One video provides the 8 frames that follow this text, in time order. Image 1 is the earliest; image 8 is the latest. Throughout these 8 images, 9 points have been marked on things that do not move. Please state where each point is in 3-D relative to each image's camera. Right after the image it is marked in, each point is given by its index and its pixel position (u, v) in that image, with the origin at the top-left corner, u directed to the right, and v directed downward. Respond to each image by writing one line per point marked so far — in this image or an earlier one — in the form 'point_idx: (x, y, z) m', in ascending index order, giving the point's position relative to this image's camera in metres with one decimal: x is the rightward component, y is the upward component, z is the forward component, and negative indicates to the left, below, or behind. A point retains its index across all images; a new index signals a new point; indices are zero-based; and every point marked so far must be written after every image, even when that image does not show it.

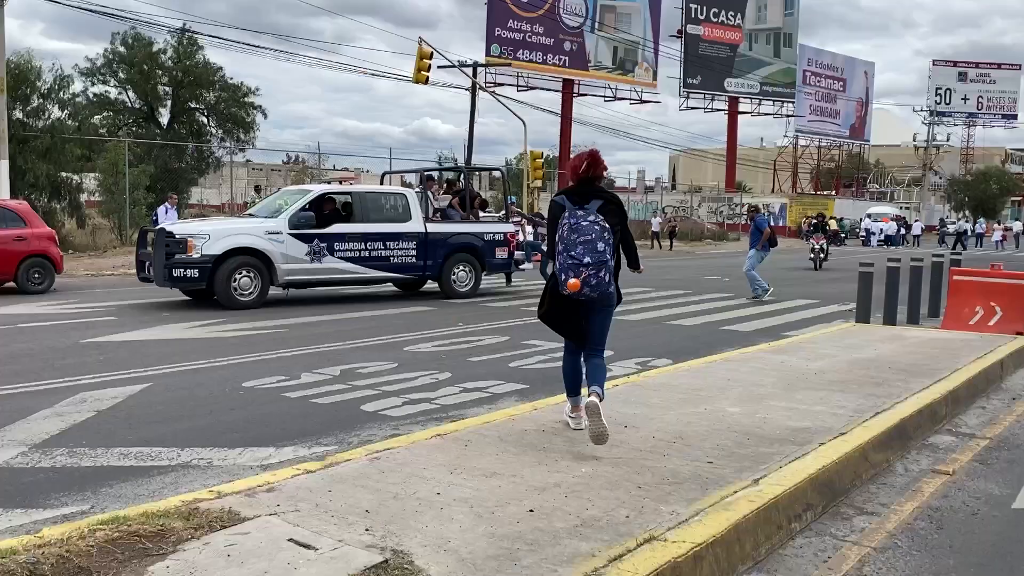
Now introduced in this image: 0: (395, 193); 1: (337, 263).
0: (-1.9, +1.5, +14.1) m
1: (-2.6, +0.4, +13.4) m
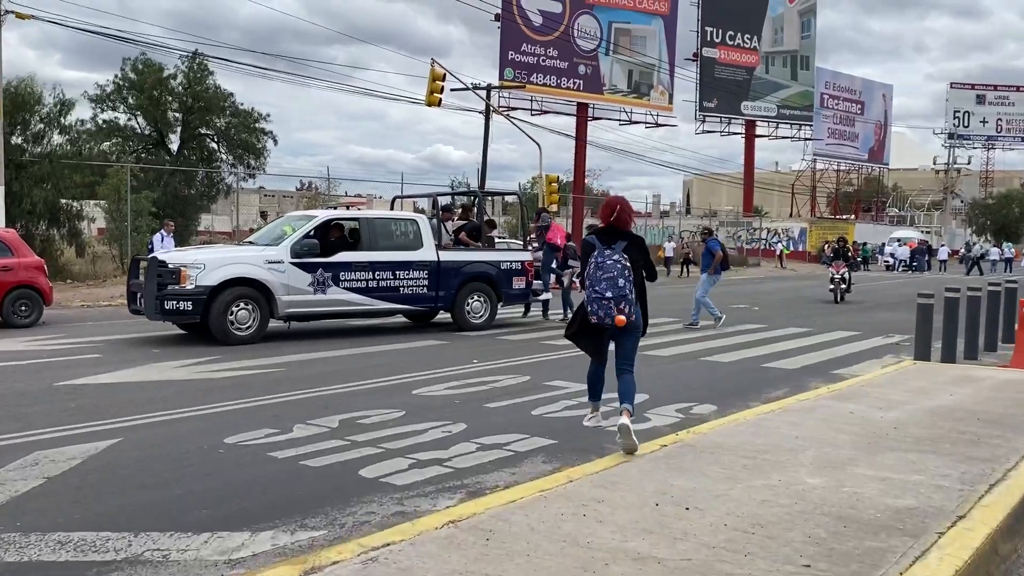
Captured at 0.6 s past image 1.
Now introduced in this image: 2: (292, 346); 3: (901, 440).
0: (-1.6, +1.0, +13.2) m
1: (-2.4, -0.1, +12.5) m
2: (-2.9, -0.8, +11.9) m
3: (+2.4, -0.9, +5.5) m
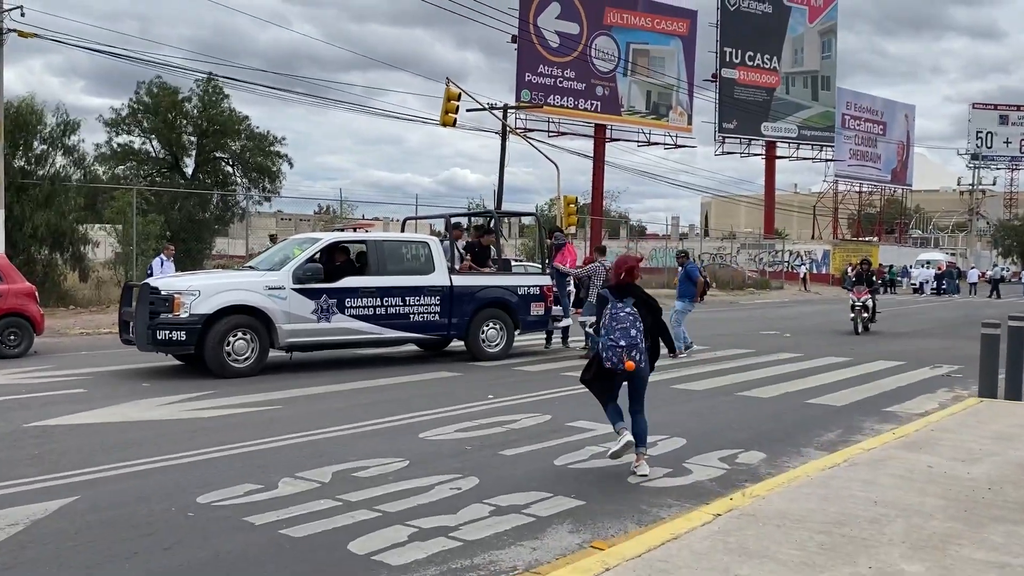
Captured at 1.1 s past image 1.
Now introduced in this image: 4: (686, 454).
0: (-1.4, +0.6, +12.4) m
1: (-2.1, -0.4, +11.6) m
2: (-2.7, -1.1, +11.0) m
3: (+2.5, -1.1, +4.5) m
4: (+1.3, -1.2, +6.8) m
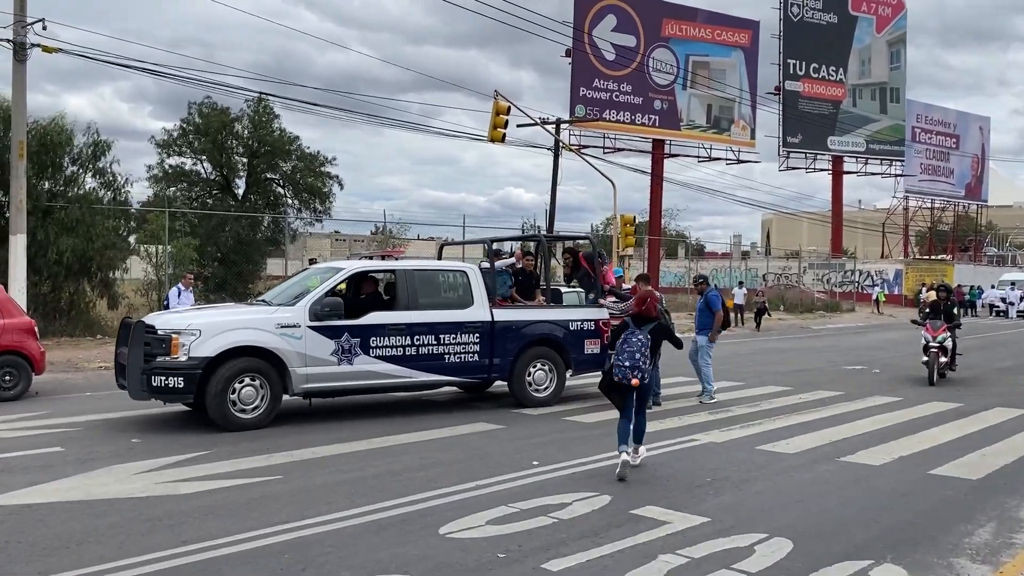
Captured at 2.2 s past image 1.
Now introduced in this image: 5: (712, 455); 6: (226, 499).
0: (-0.8, +0.2, +10.8) m
1: (-1.6, -0.9, +10.1) m
2: (-2.2, -1.5, +9.5) m
3: (+2.6, -1.4, +2.7) m
4: (+1.6, -1.6, +5.0) m
5: (+1.9, -1.6, +8.4) m
6: (-2.1, -1.5, +6.5) m
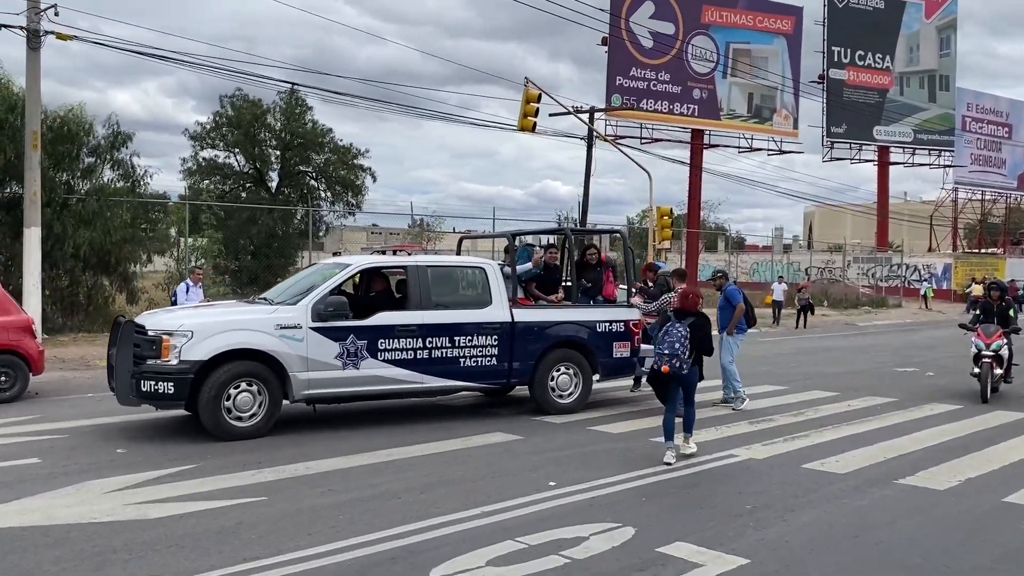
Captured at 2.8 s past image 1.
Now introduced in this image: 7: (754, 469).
0: (-0.5, +0.2, +10.0) m
1: (-1.4, -0.8, +9.3) m
2: (-2.0, -1.5, +8.8) m
3: (+2.5, -1.4, +1.7) m
4: (+1.6, -1.6, +4.1) m
5: (+2.0, -1.6, +7.5) m
6: (-2.0, -1.5, +5.8) m
7: (+2.1, -1.6, +7.7) m
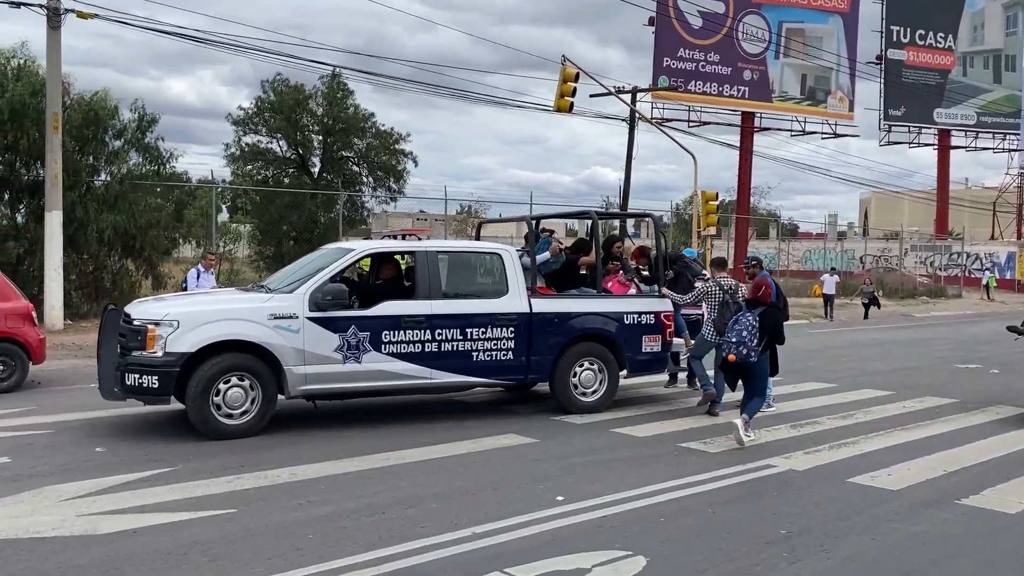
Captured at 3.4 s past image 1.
0: (-0.3, +0.4, +9.2) m
1: (-1.2, -0.7, +8.6) m
2: (-1.9, -1.4, +8.1) m
3: (+2.2, -1.4, +0.8) m
4: (+1.4, -1.5, +3.2) m
5: (+2.1, -1.5, +6.6) m
6: (-2.1, -1.5, +5.1) m
7: (+2.1, -1.5, +6.8) m
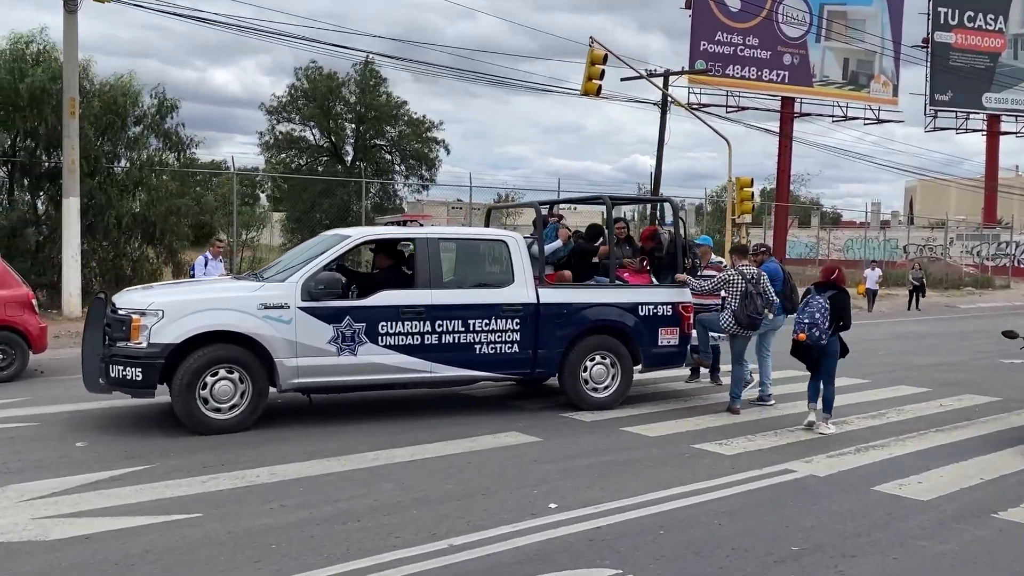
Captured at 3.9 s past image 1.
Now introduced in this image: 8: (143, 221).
0: (-0.3, +0.5, +8.7) m
1: (-1.2, -0.6, +8.1) m
2: (-1.8, -1.3, +7.7) m
3: (+1.9, -1.4, +0.3) m
4: (+1.2, -1.5, +2.7) m
5: (+2.0, -1.4, +6.0) m
6: (-2.2, -1.4, +4.7) m
7: (+2.1, -1.4, +6.3) m
8: (-7.5, +1.4, +18.1) m
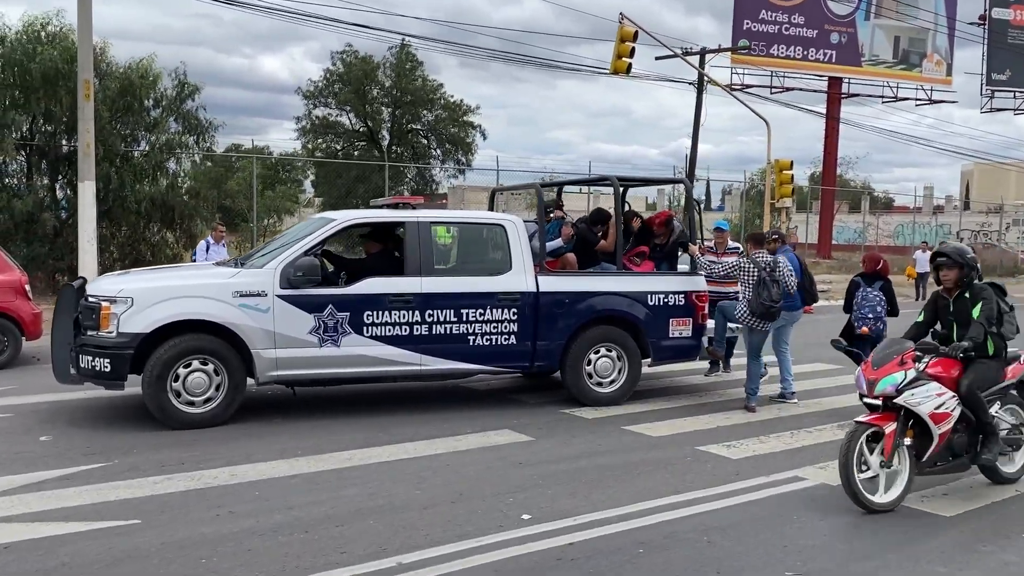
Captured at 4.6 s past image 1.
0: (-0.3, +0.6, +8.1) m
1: (-1.2, -0.5, +7.6) m
2: (-1.9, -1.2, +7.2) m
3: (+1.5, -1.5, -0.4) m
4: (+0.9, -1.5, +2.1) m
5: (+1.8, -1.4, +5.4) m
6: (-2.4, -1.3, +4.3) m
7: (+1.9, -1.3, +5.6) m
8: (-7.0, +1.7, +17.9) m
